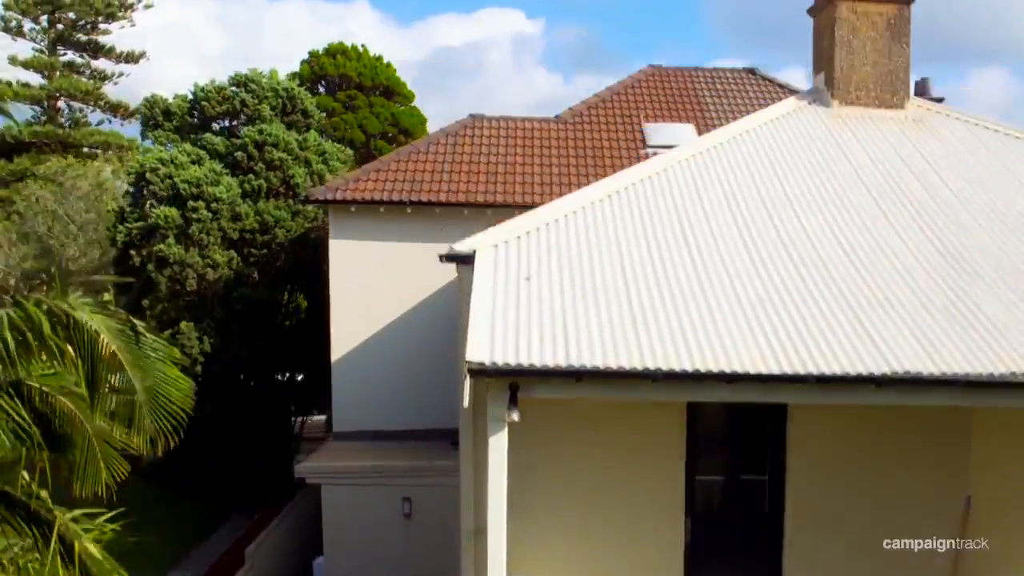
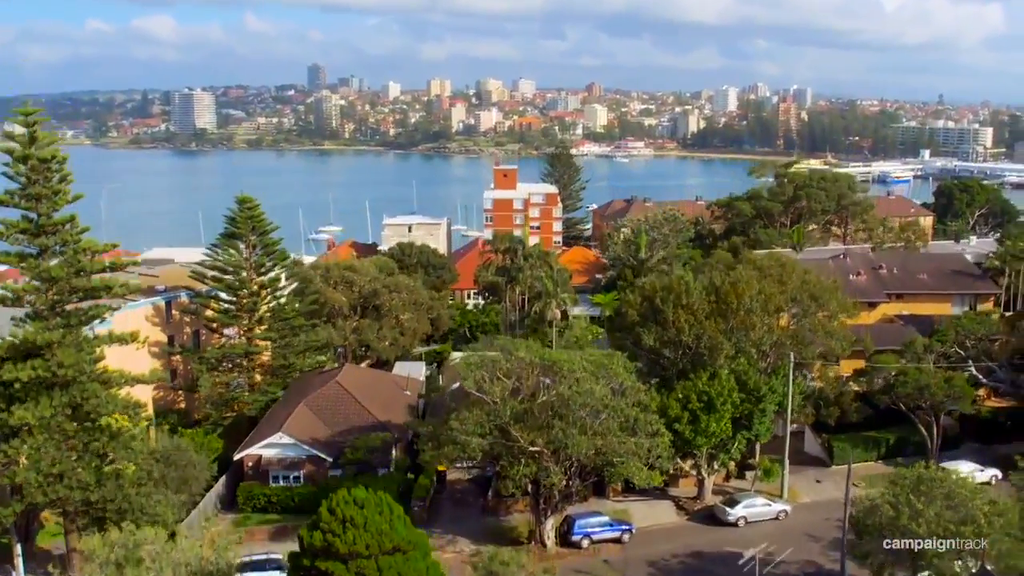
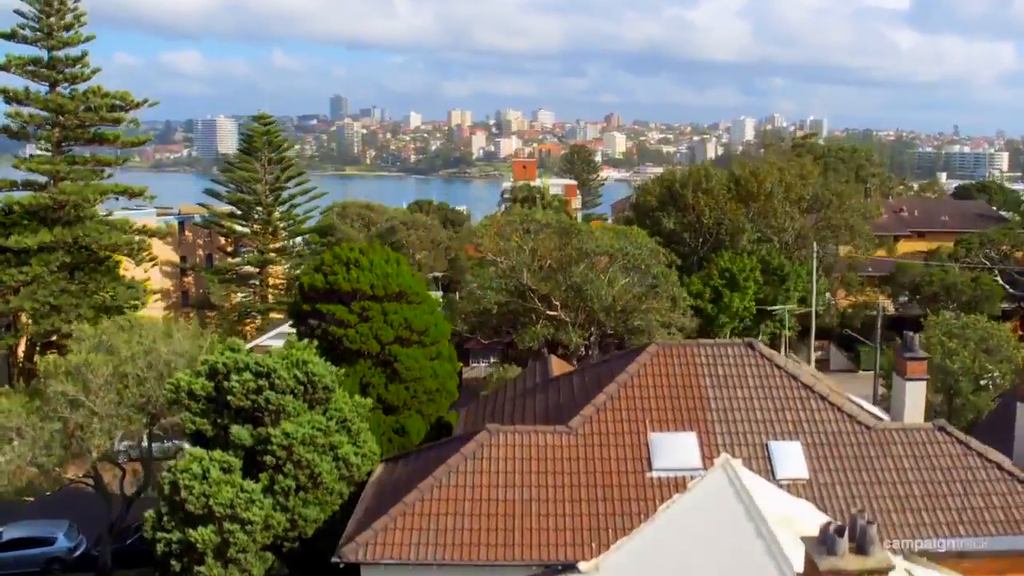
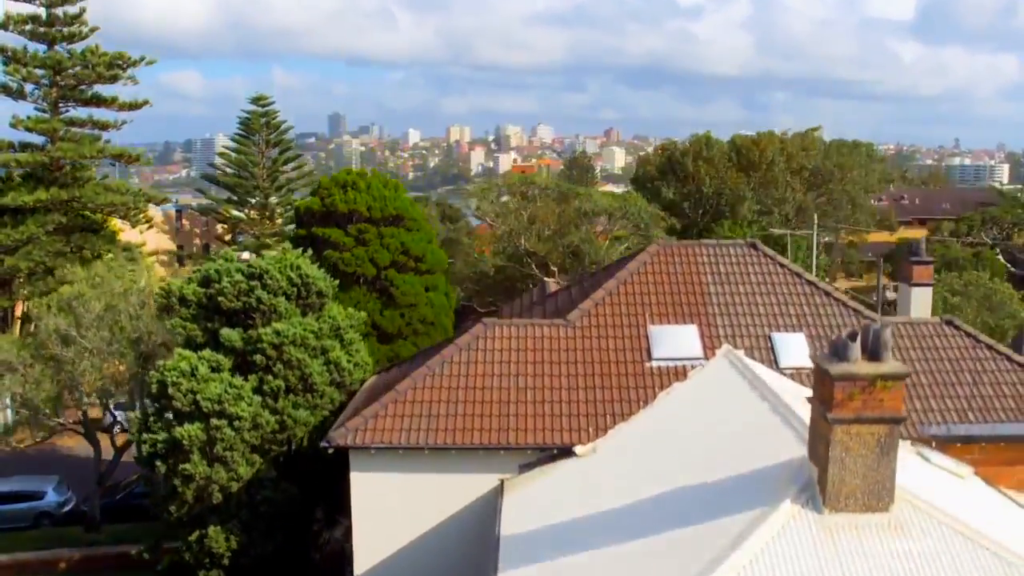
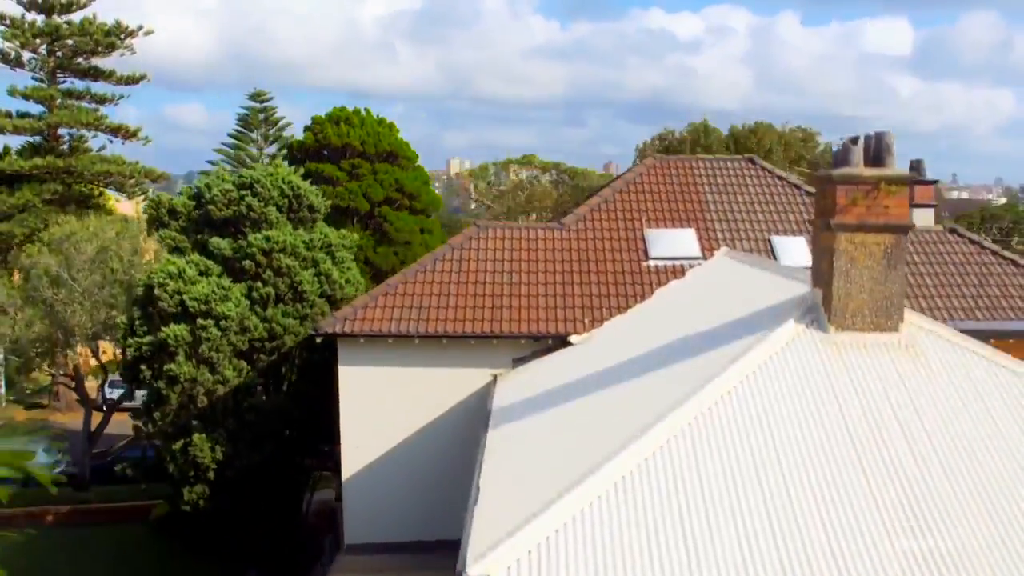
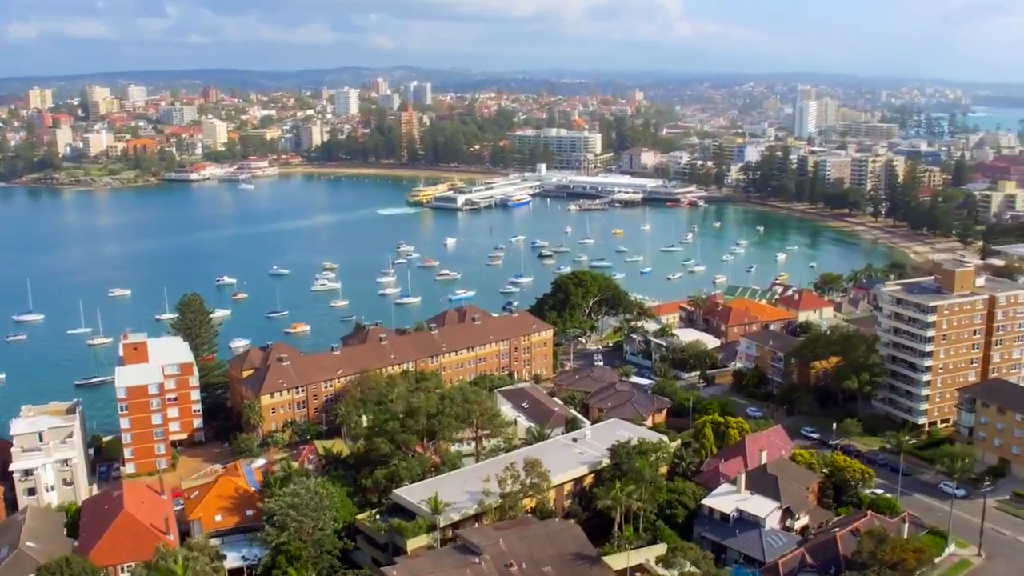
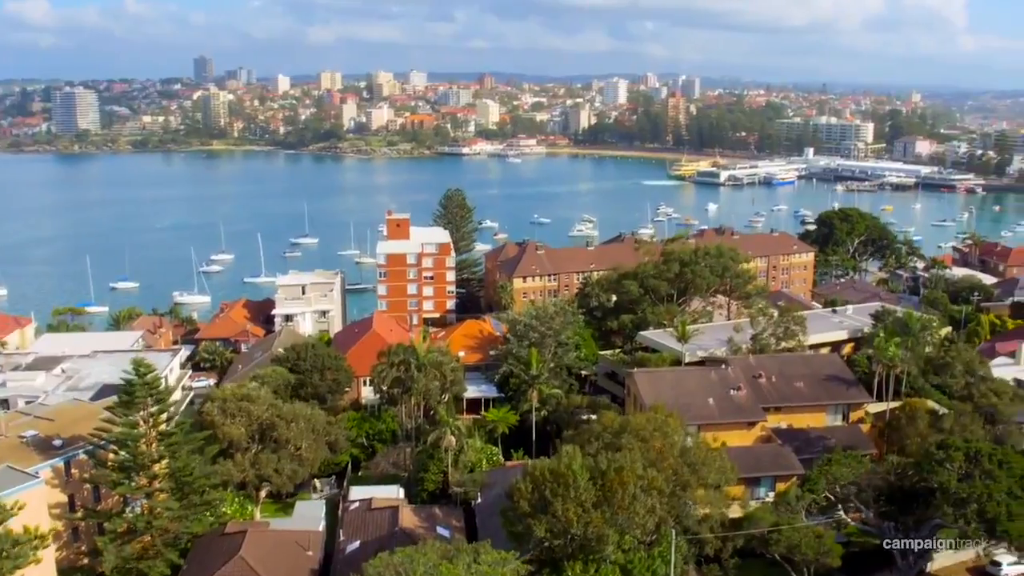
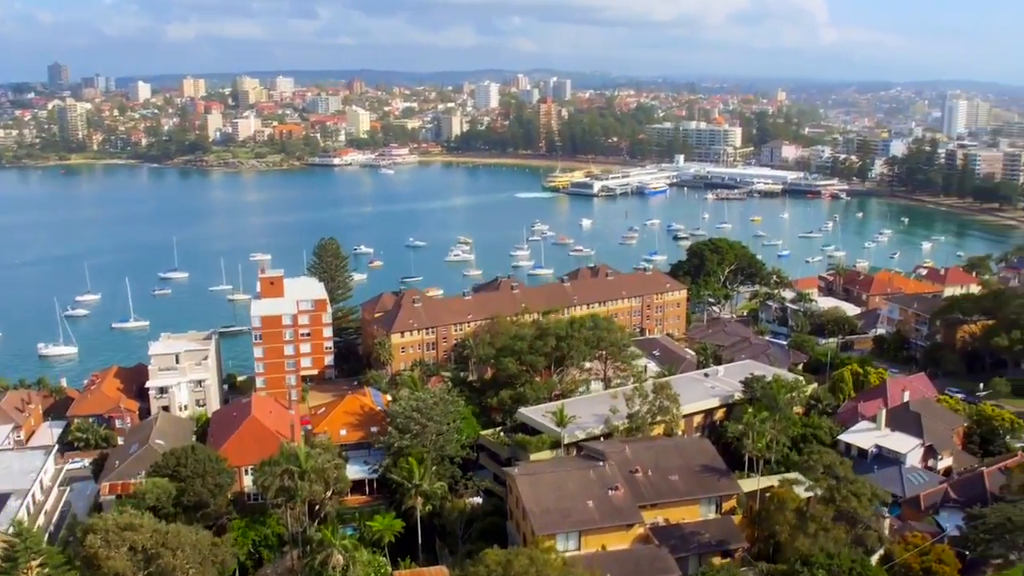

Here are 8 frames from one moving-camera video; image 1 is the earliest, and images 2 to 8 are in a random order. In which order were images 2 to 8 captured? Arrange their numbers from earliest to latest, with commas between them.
5, 4, 3, 2, 7, 8, 6
